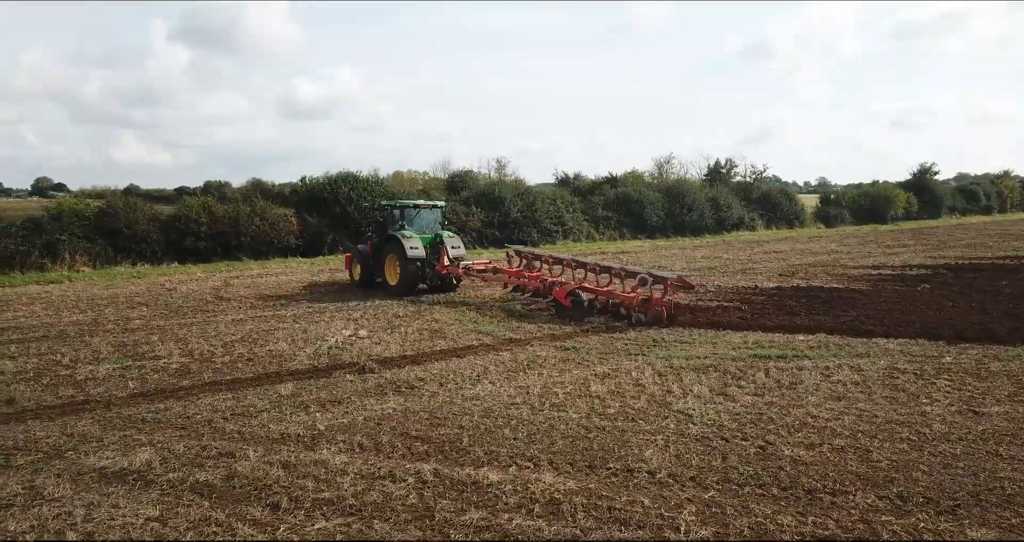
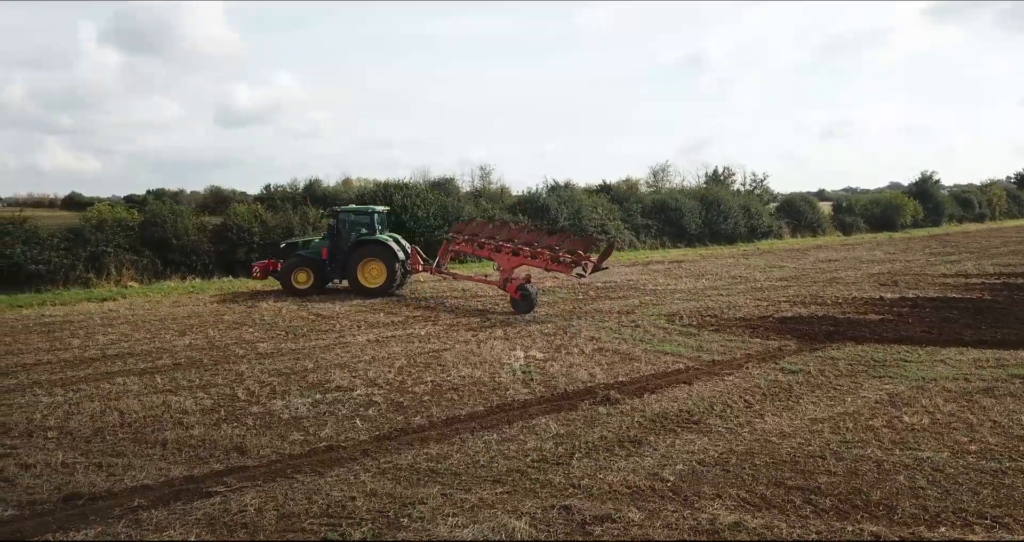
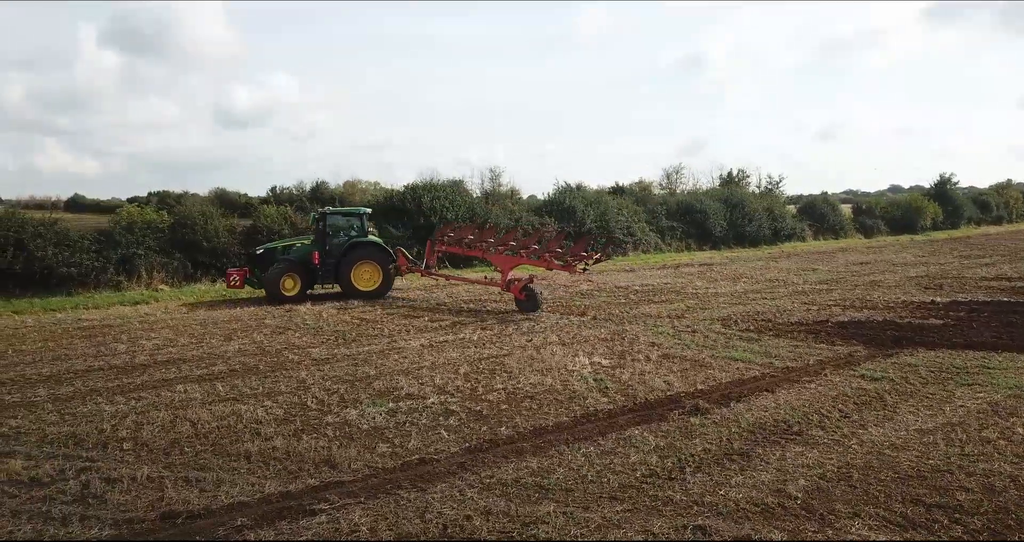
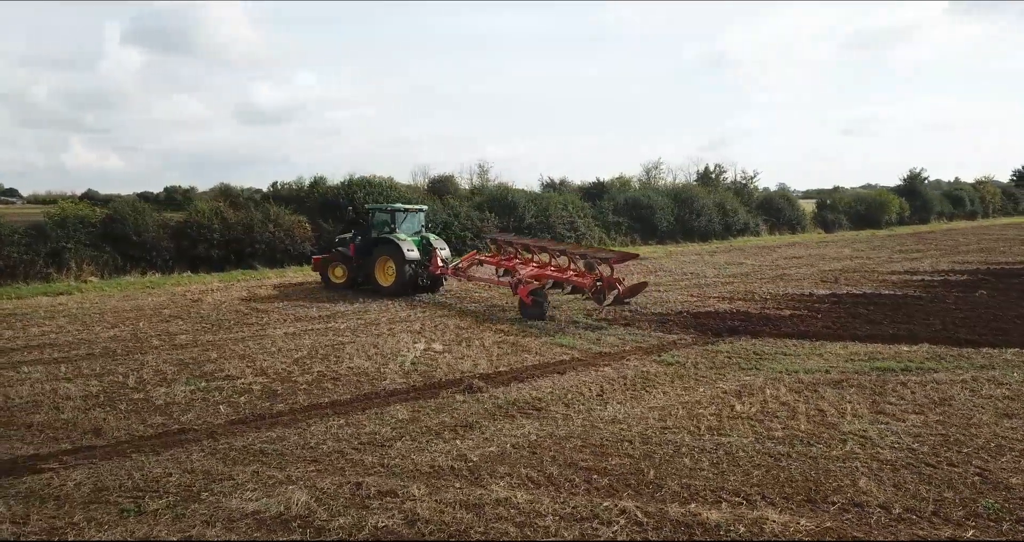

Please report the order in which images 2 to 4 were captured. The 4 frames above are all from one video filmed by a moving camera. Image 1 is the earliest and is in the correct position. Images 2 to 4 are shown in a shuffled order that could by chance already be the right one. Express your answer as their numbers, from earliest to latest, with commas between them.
4, 2, 3
